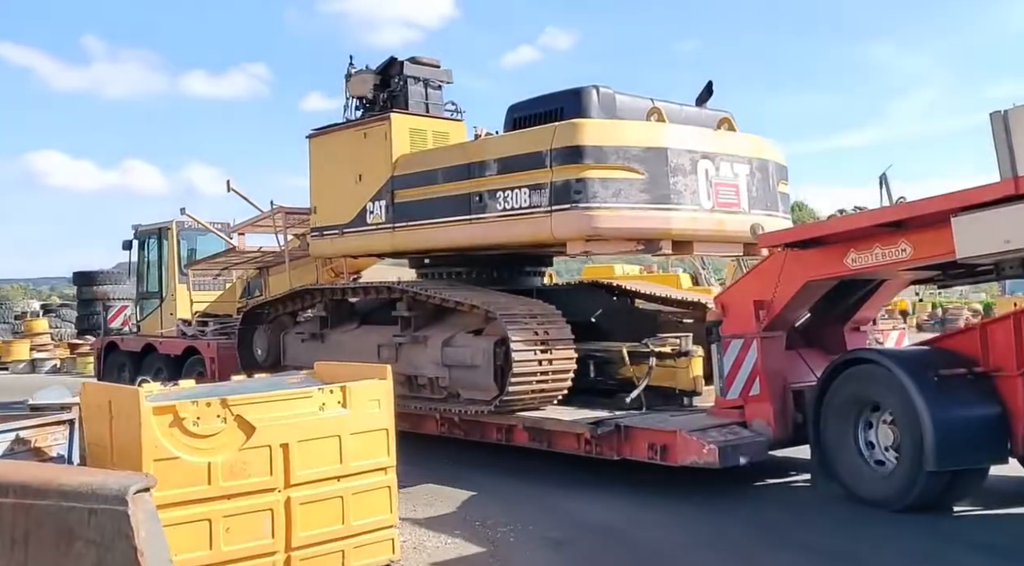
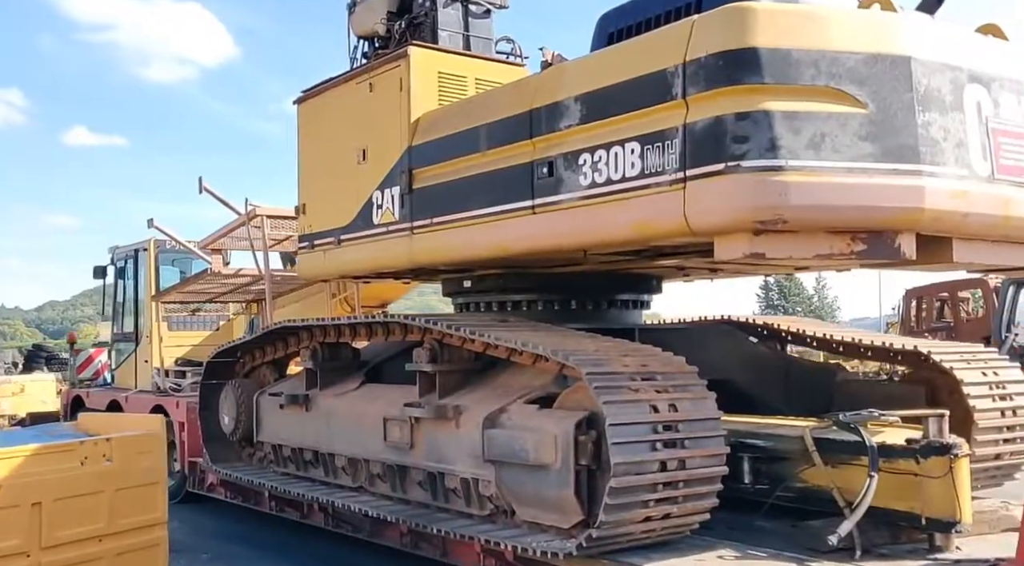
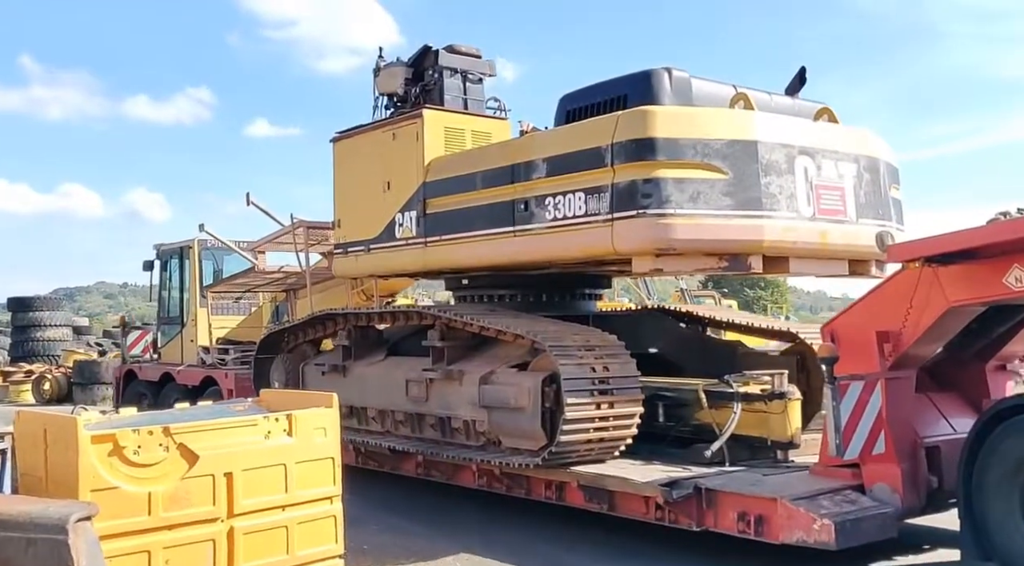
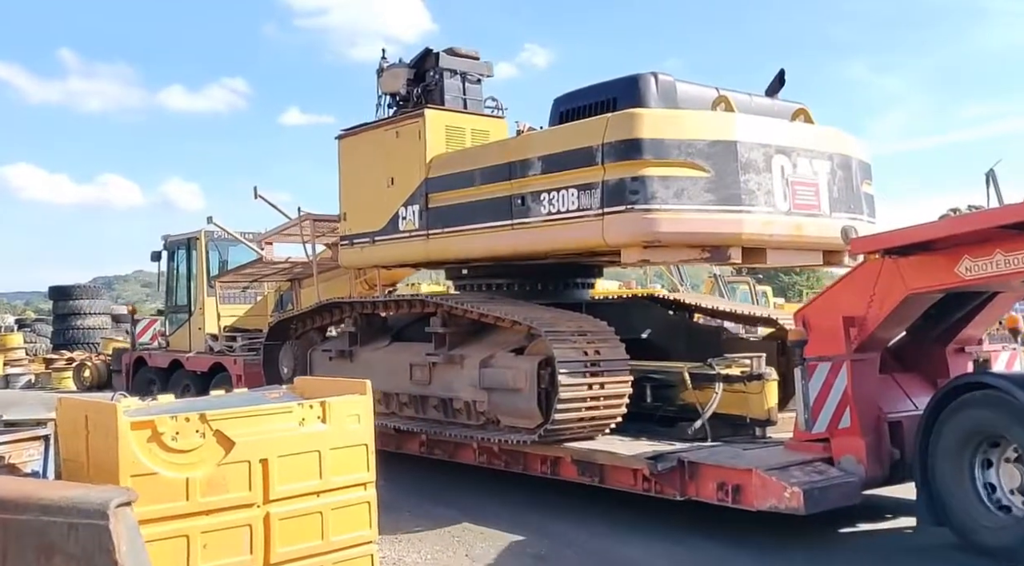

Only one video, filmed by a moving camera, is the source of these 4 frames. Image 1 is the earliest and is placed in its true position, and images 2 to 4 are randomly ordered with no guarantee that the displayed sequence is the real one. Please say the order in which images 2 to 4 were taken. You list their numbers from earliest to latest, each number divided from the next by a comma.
4, 3, 2
